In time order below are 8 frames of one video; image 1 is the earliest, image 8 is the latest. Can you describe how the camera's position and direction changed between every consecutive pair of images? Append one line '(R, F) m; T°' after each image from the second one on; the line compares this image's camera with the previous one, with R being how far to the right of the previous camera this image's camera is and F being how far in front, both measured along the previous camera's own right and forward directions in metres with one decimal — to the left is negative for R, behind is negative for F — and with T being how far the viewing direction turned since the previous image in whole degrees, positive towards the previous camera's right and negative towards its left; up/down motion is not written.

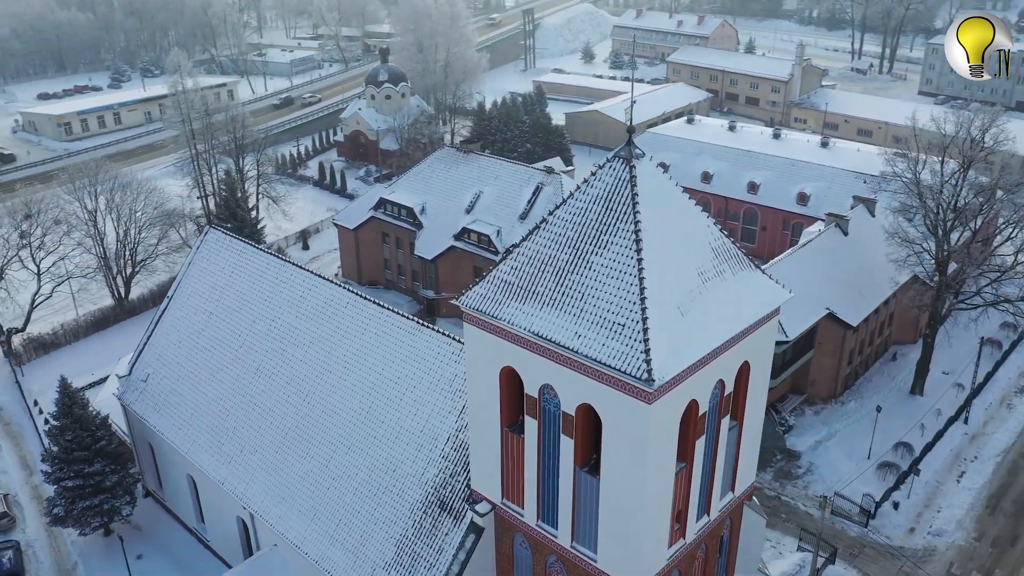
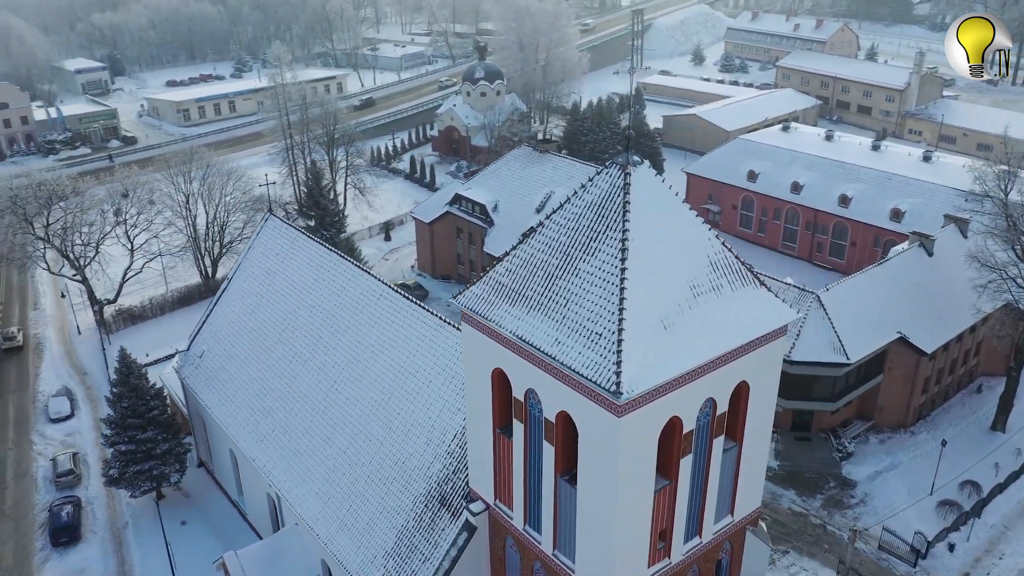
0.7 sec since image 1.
(+2.7, +0.2) m; -8°
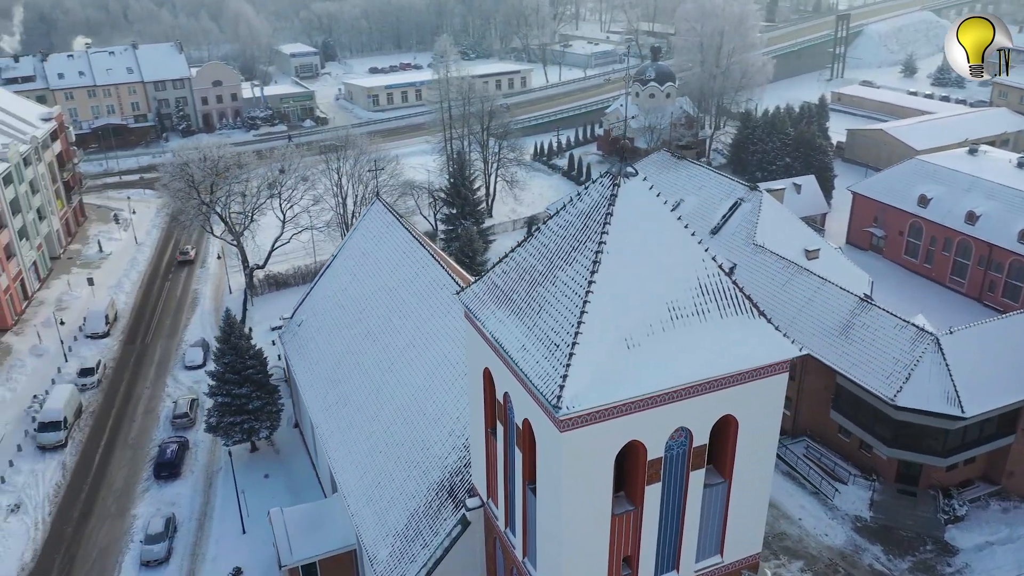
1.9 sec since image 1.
(+4.7, +0.6) m; -13°
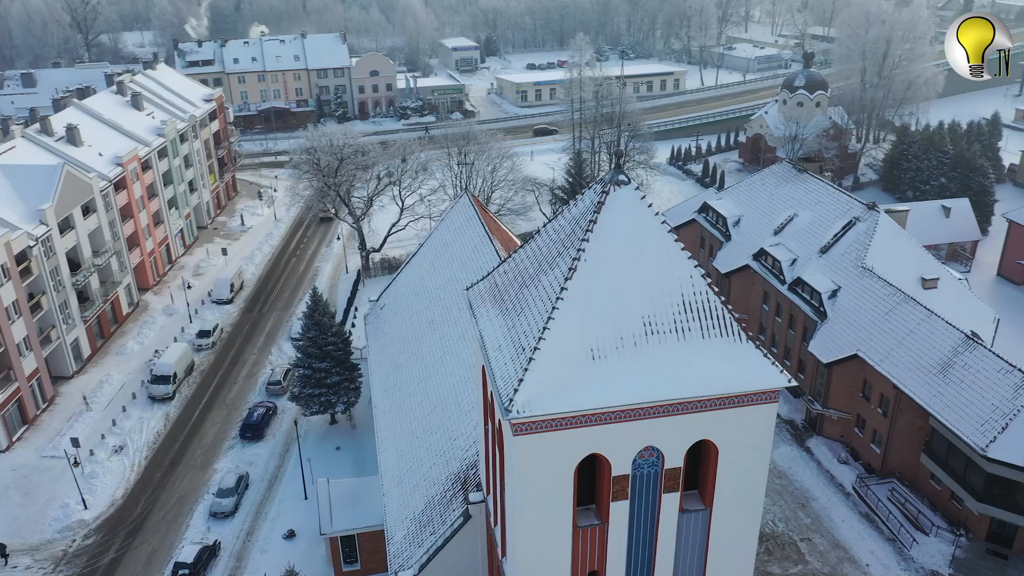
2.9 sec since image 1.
(+3.8, +0.3) m; -11°
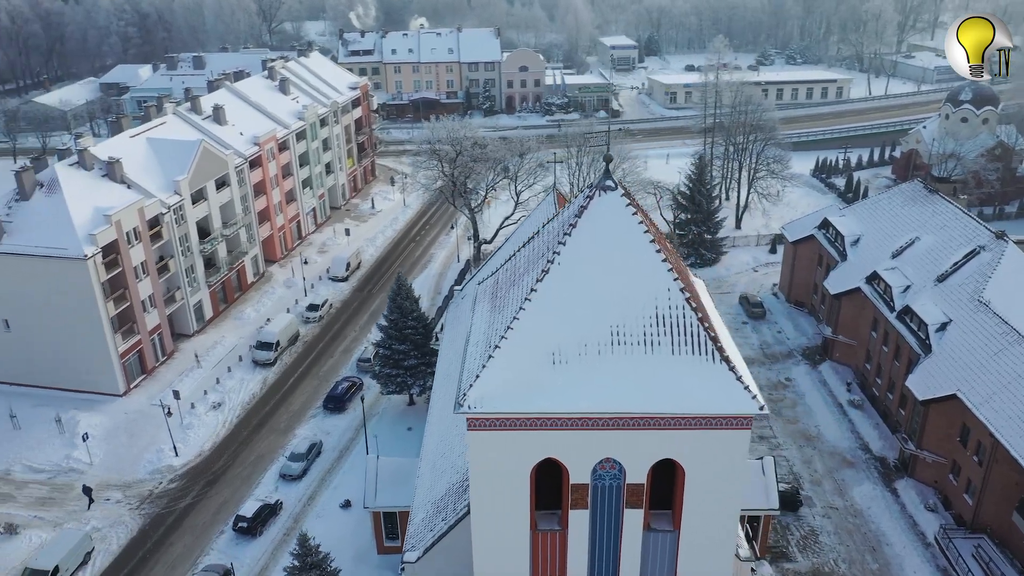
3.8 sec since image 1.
(+3.8, +0.3) m; -11°
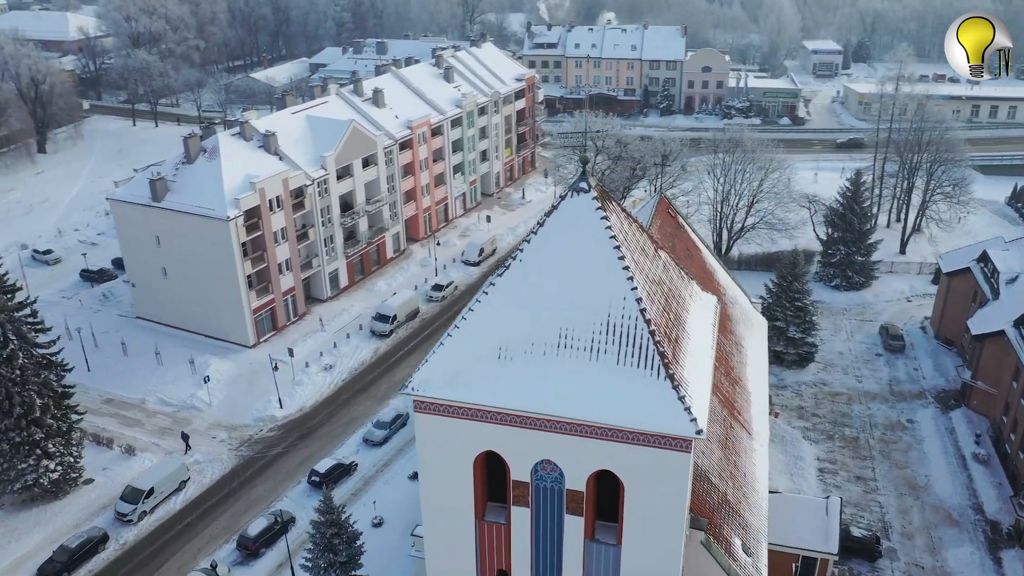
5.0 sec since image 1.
(+4.7, +0.4) m; -13°
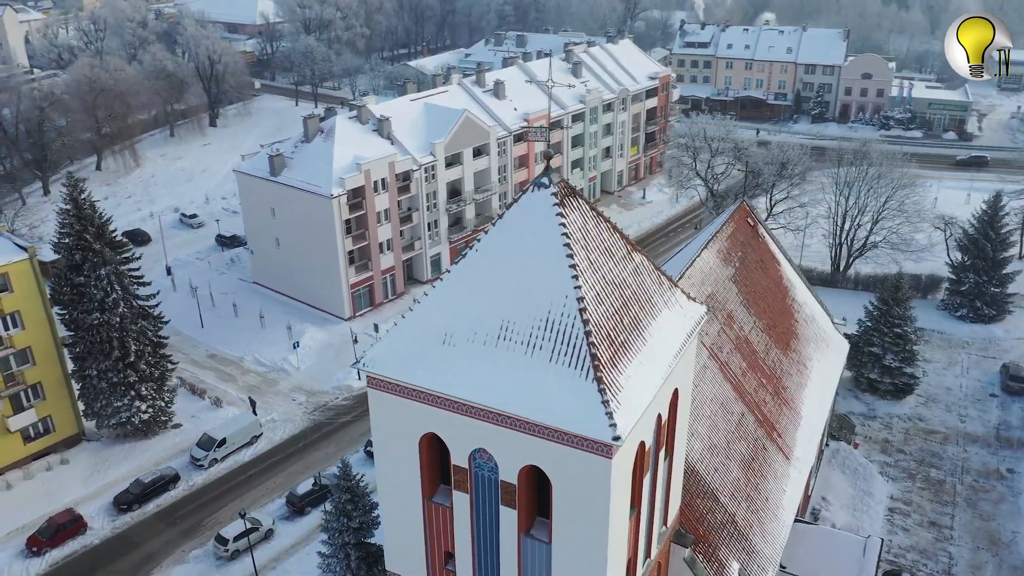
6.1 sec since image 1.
(+4.2, +0.2) m; -11°
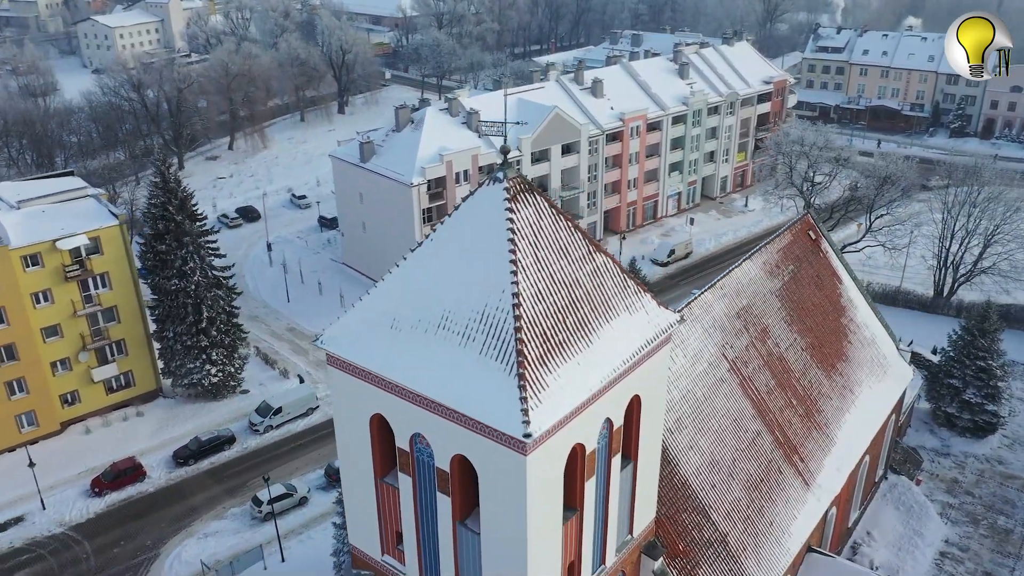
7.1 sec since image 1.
(+3.8, +0.2) m; -9°
